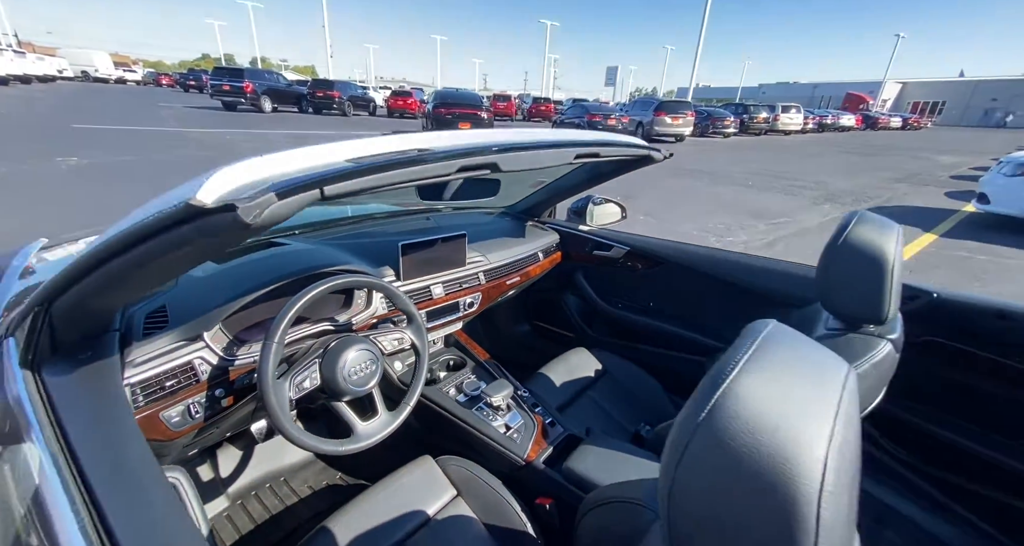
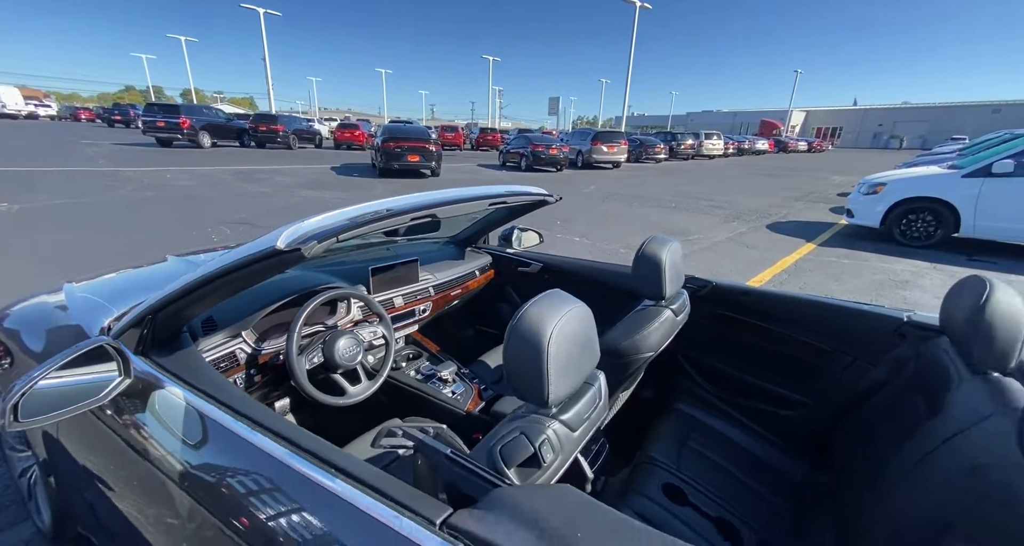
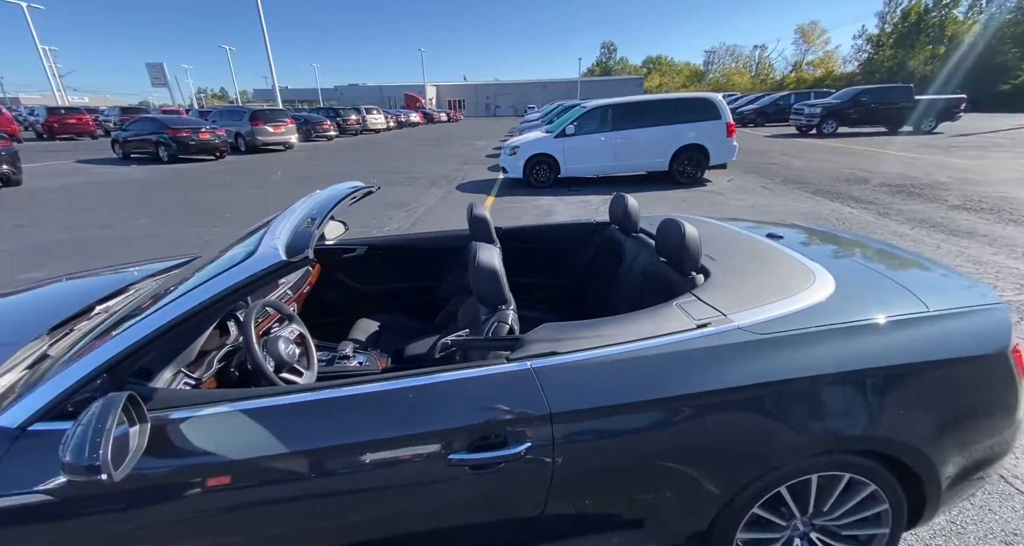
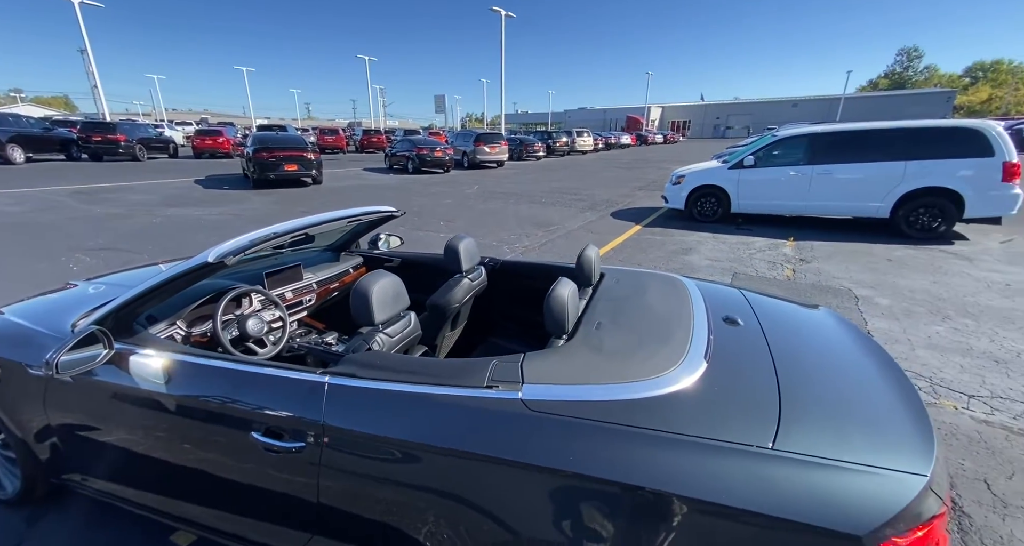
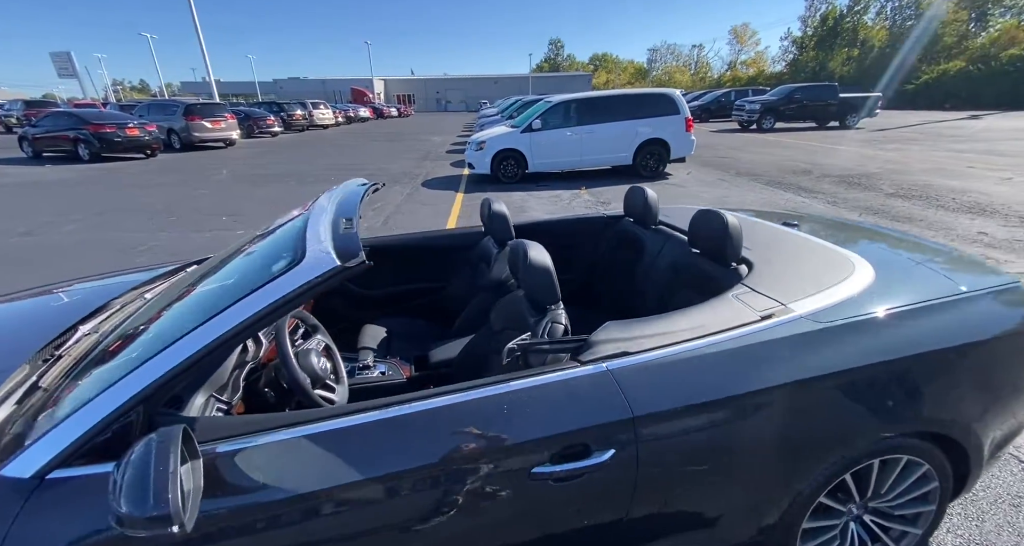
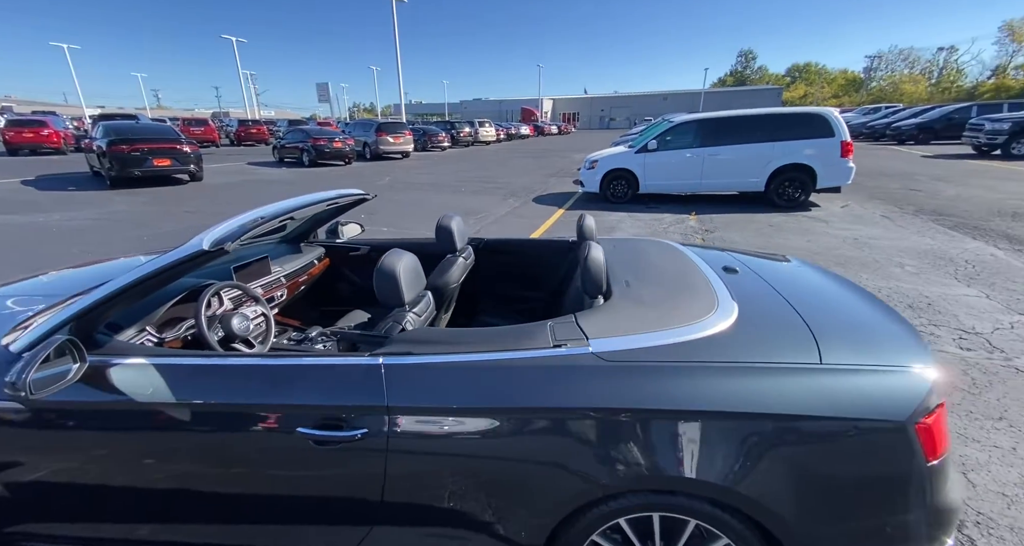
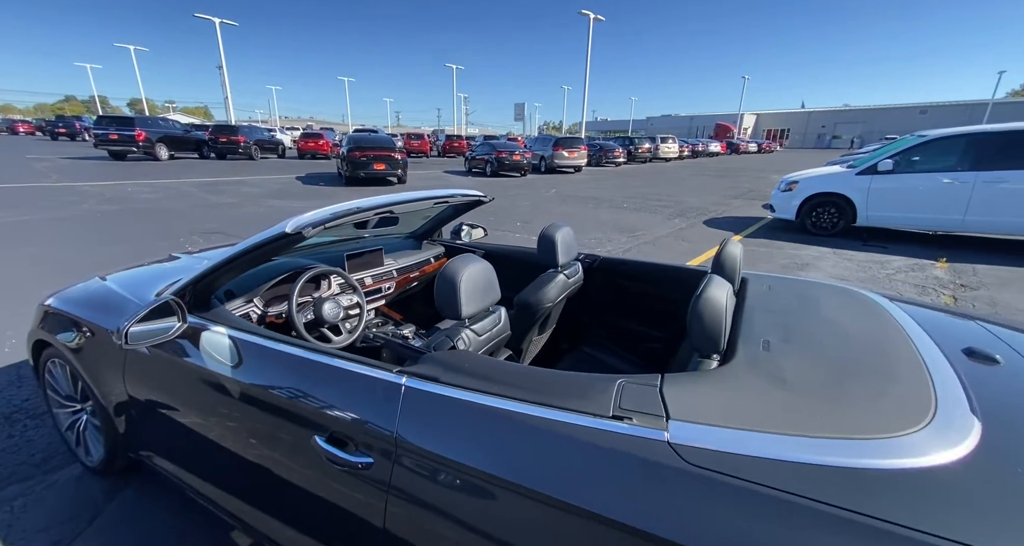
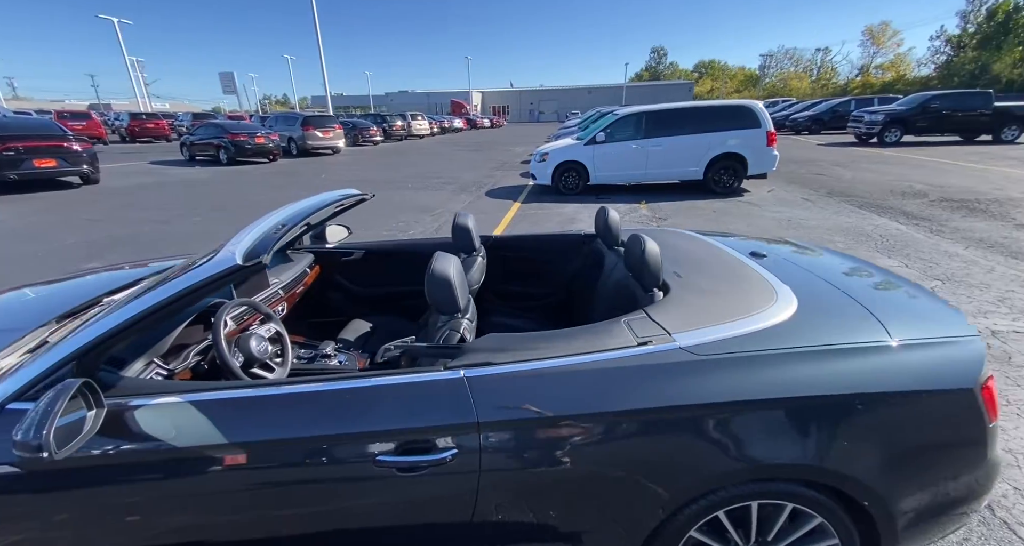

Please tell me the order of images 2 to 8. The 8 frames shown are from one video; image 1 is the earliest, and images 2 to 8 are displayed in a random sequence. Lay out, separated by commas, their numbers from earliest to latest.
2, 7, 4, 6, 8, 3, 5
